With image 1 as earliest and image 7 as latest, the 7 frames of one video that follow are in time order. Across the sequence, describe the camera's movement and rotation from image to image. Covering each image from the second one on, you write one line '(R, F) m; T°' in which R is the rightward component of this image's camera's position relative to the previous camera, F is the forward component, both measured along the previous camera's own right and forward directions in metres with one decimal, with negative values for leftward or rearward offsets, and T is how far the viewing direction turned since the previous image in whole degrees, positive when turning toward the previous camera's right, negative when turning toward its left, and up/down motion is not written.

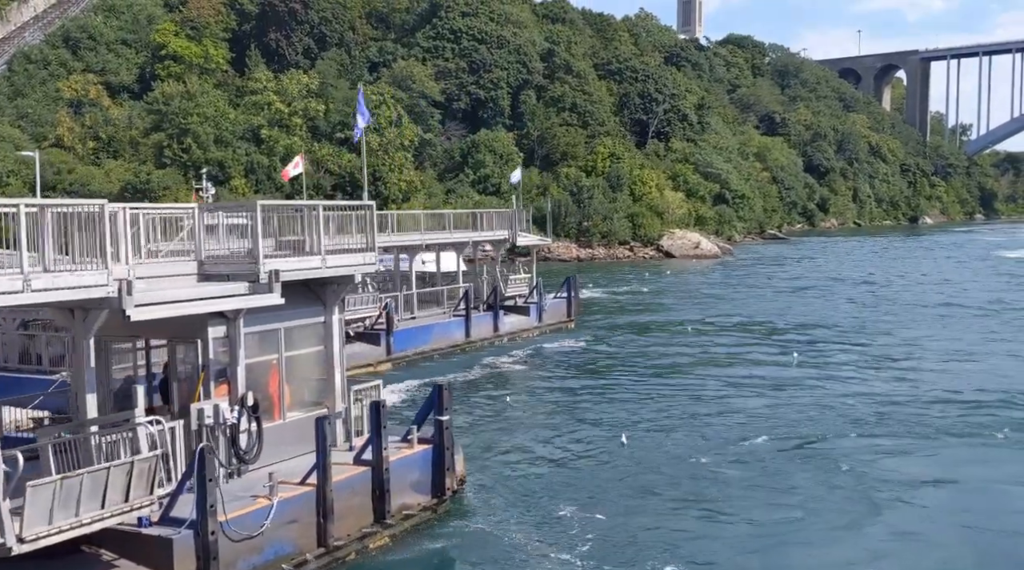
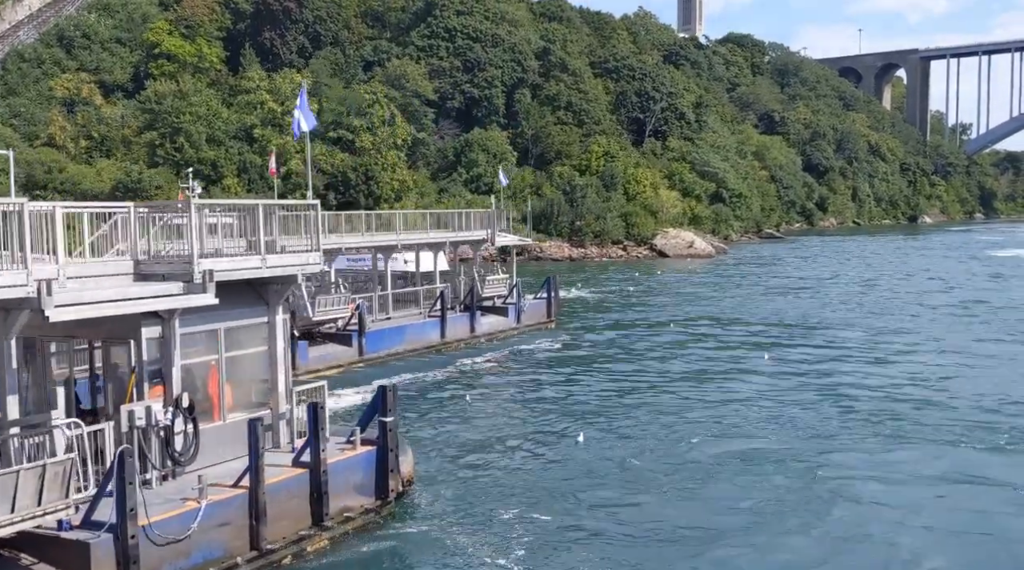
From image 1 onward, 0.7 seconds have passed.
(+0.8, +0.1) m; 0°
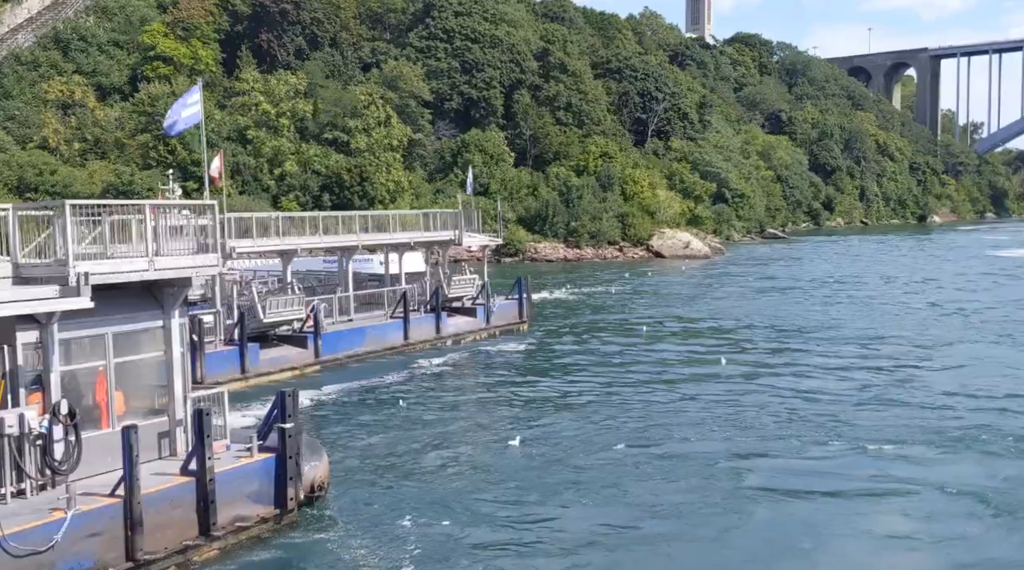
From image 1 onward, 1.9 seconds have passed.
(+1.4, +0.4) m; -1°
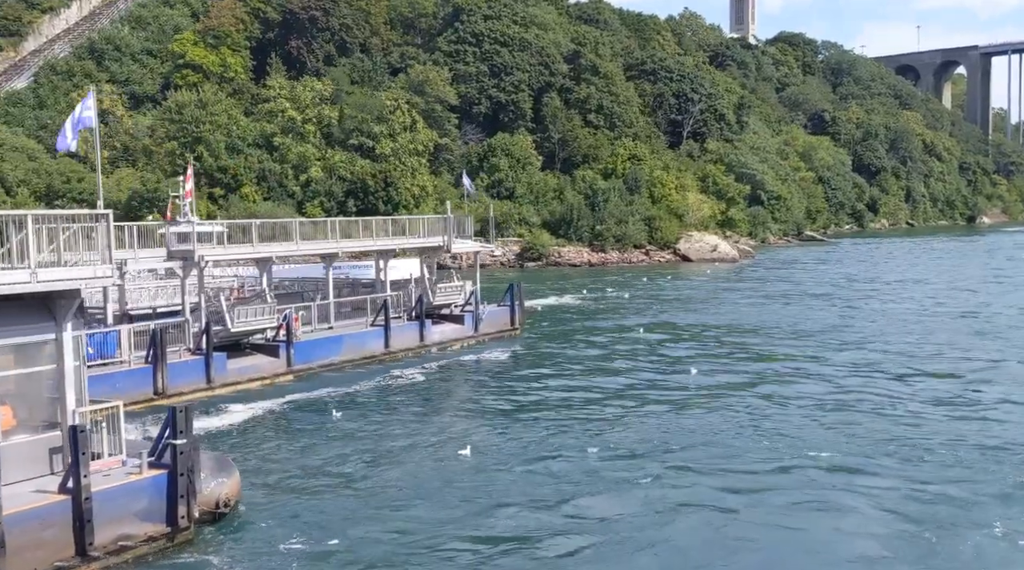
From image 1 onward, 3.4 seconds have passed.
(+1.9, +0.6) m; -3°
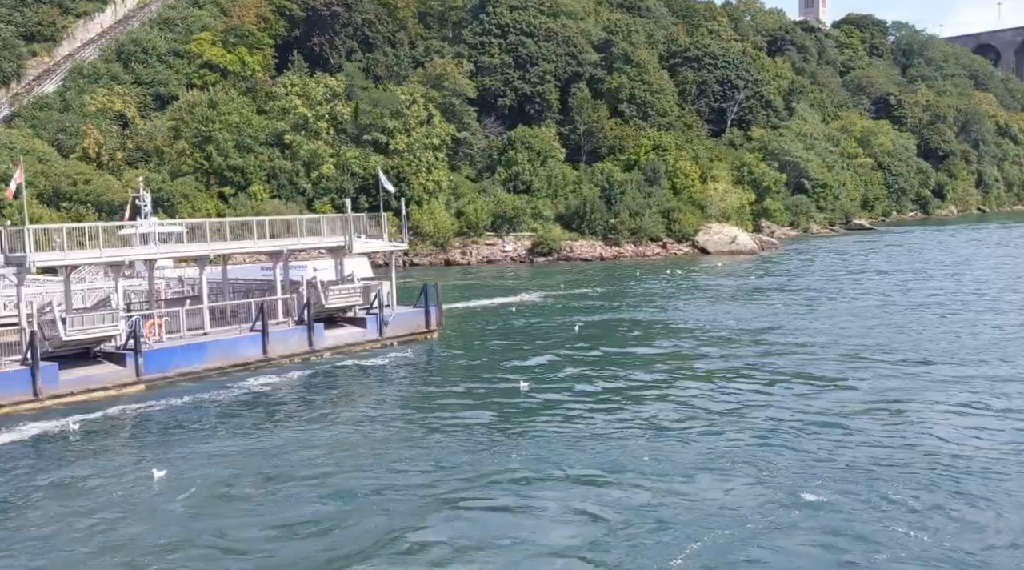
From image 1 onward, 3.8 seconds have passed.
(+5.4, +1.8) m; -5°
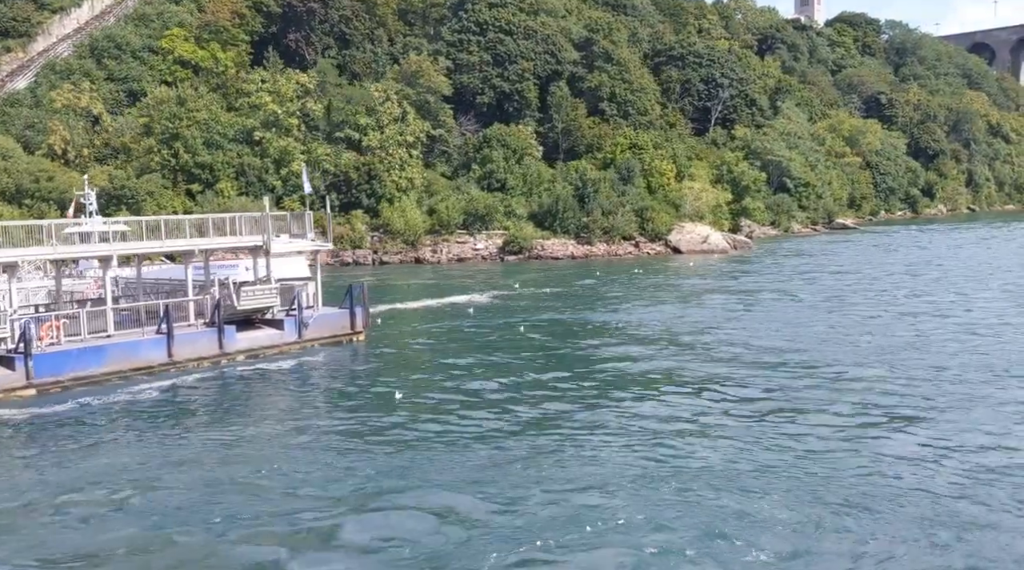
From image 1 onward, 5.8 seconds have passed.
(+2.3, +0.8) m; 0°
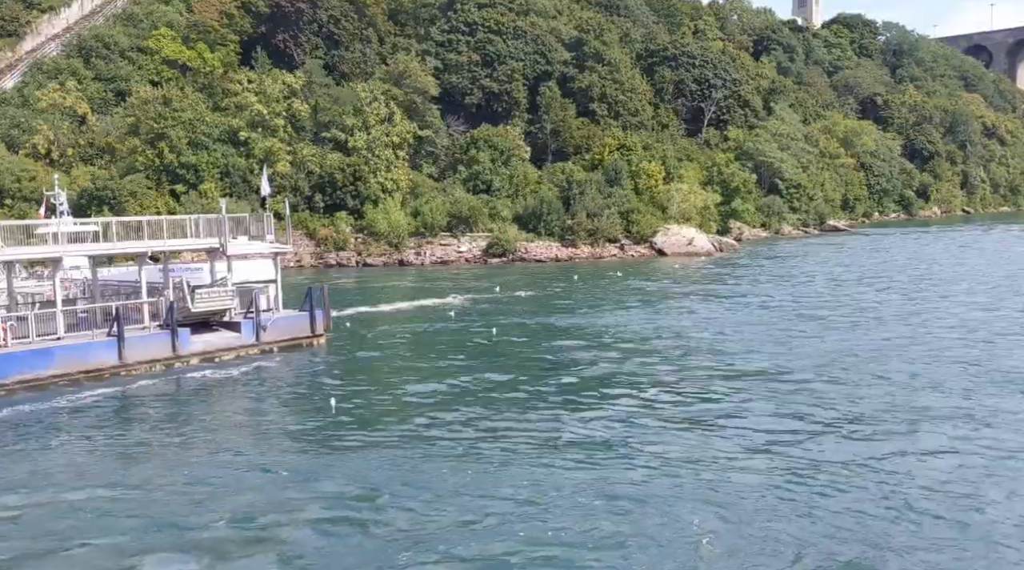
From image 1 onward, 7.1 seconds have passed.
(+1.2, +0.2) m; 0°
